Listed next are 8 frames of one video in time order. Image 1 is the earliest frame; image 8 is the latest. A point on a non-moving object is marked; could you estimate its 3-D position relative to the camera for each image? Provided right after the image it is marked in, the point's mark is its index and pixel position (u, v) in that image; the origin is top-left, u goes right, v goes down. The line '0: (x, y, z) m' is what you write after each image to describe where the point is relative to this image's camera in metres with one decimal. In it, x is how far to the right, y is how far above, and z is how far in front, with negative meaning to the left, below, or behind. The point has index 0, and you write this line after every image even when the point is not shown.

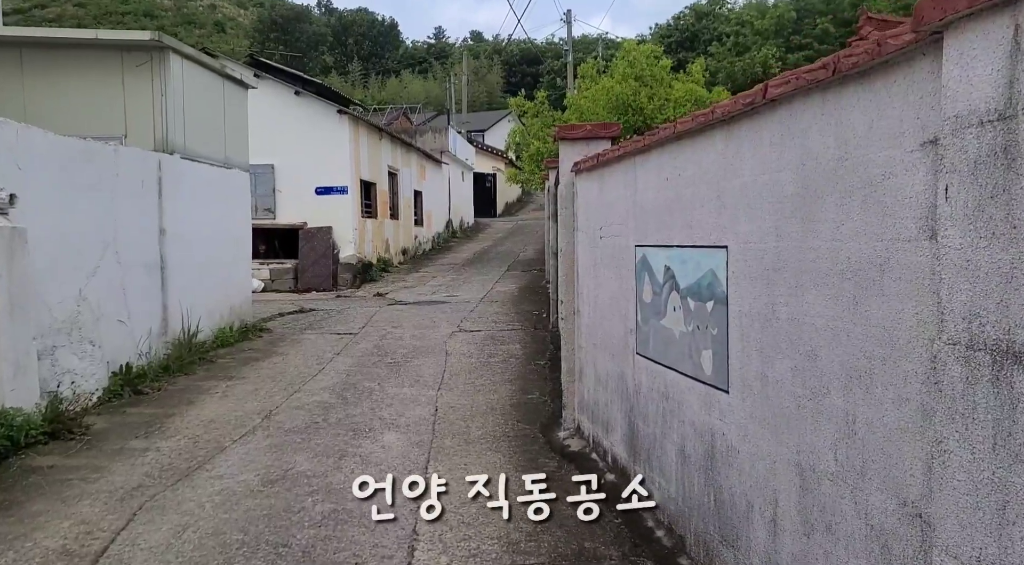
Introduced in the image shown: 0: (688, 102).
0: (+3.5, +3.7, +15.1) m
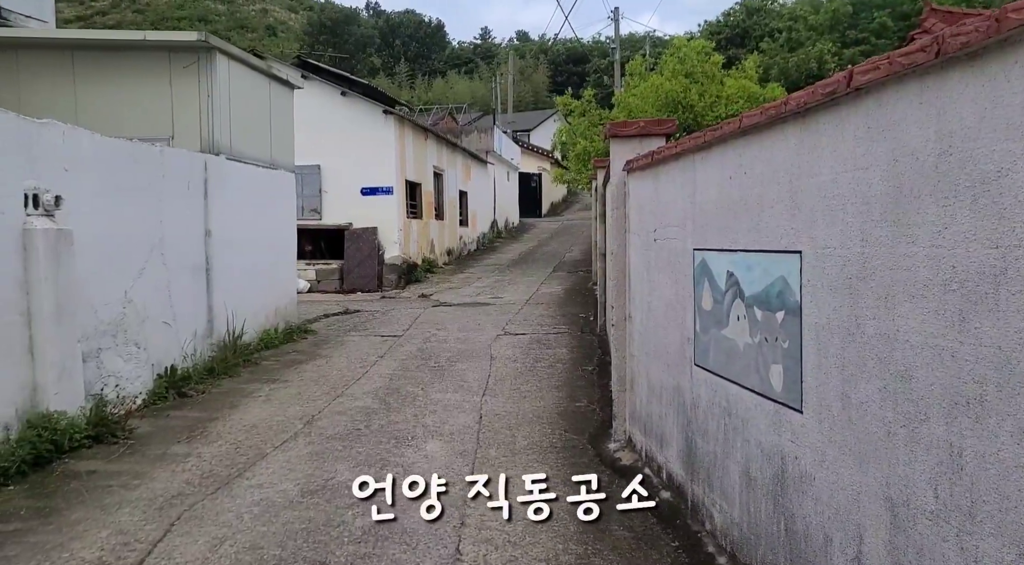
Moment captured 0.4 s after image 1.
0: (+4.4, +3.6, +14.6) m
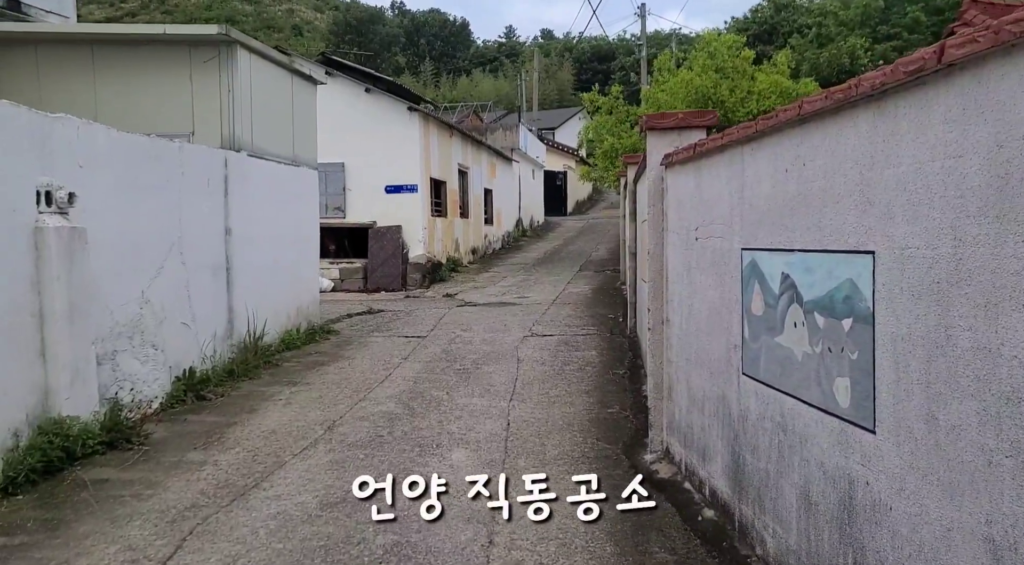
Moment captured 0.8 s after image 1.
0: (+4.9, +3.6, +14.2) m
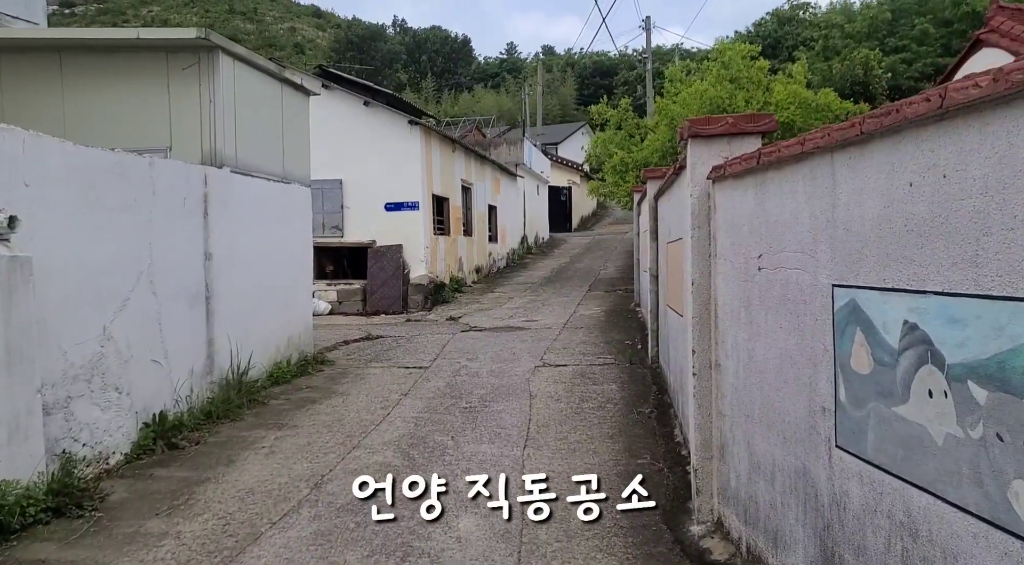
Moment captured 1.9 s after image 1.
0: (+5.0, +3.3, +13.6) m
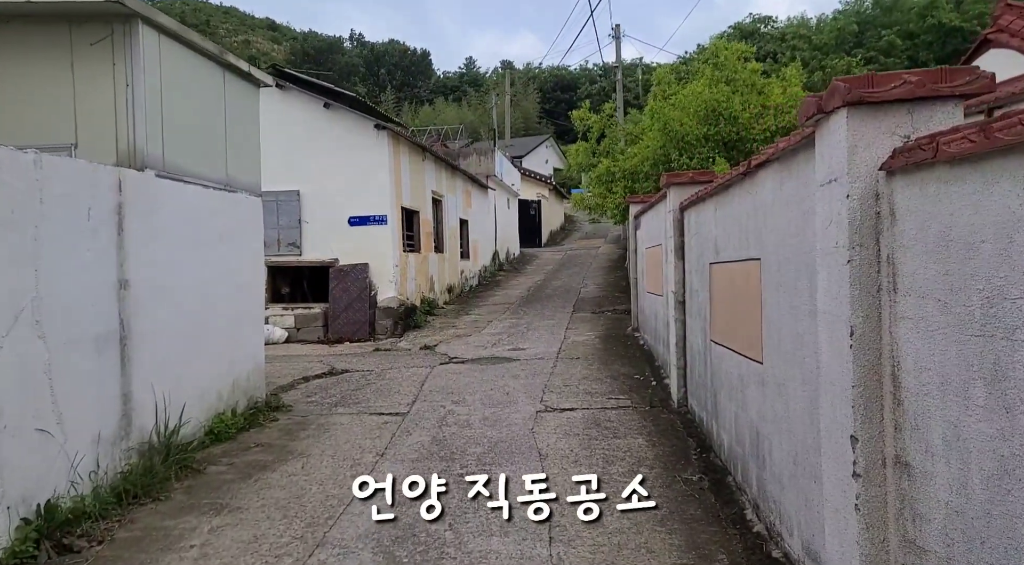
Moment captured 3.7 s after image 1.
0: (+4.7, +2.9, +12.6) m
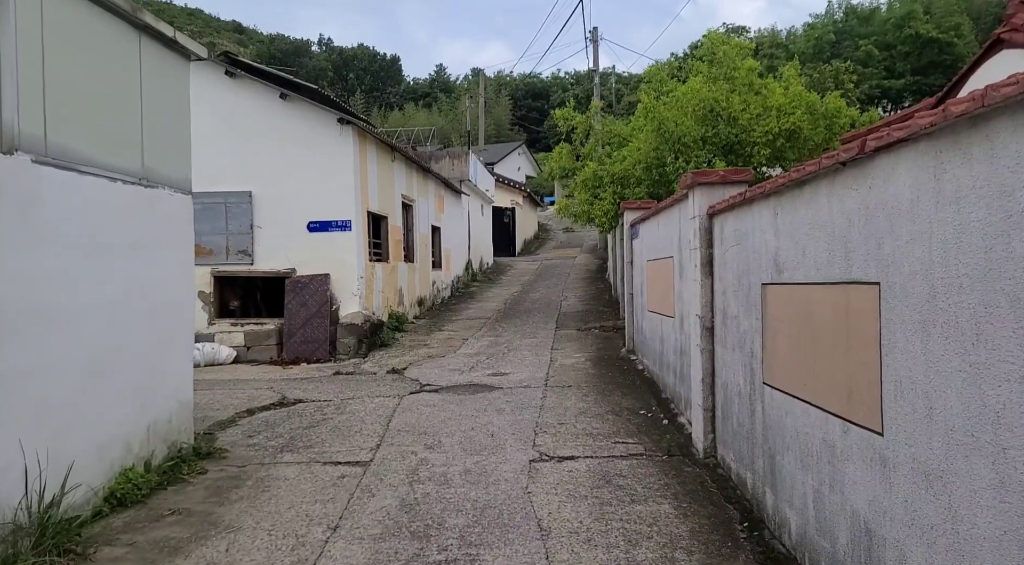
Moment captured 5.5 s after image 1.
0: (+4.4, +2.7, +11.5) m
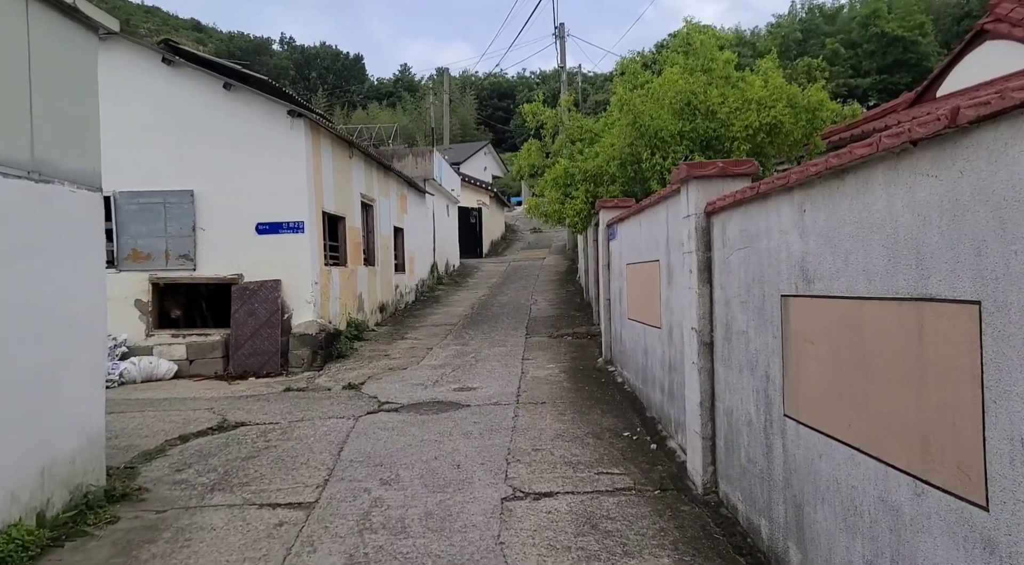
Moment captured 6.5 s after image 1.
0: (+3.9, +2.7, +11.0) m
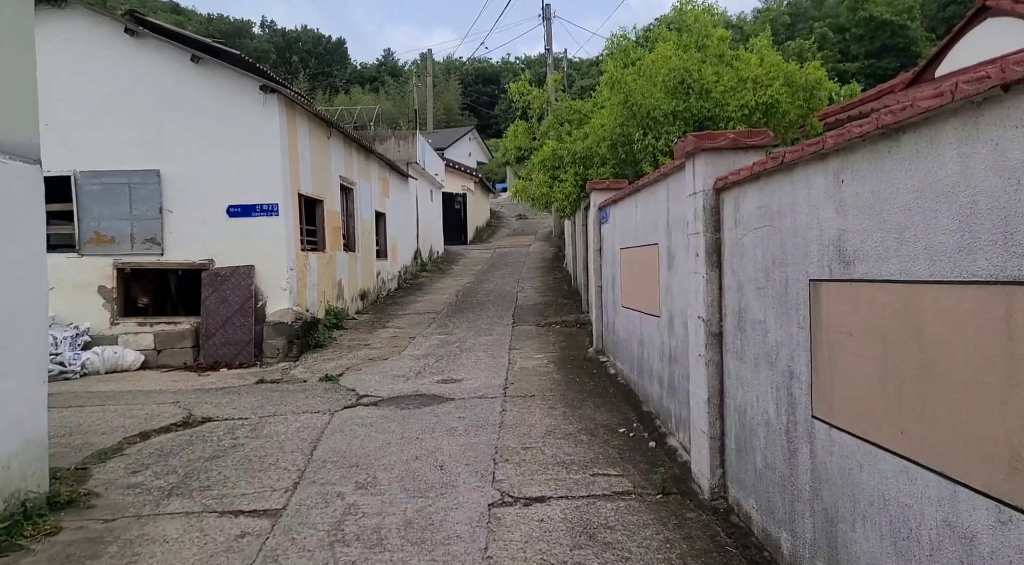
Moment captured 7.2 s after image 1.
0: (+3.7, +2.9, +10.5) m
